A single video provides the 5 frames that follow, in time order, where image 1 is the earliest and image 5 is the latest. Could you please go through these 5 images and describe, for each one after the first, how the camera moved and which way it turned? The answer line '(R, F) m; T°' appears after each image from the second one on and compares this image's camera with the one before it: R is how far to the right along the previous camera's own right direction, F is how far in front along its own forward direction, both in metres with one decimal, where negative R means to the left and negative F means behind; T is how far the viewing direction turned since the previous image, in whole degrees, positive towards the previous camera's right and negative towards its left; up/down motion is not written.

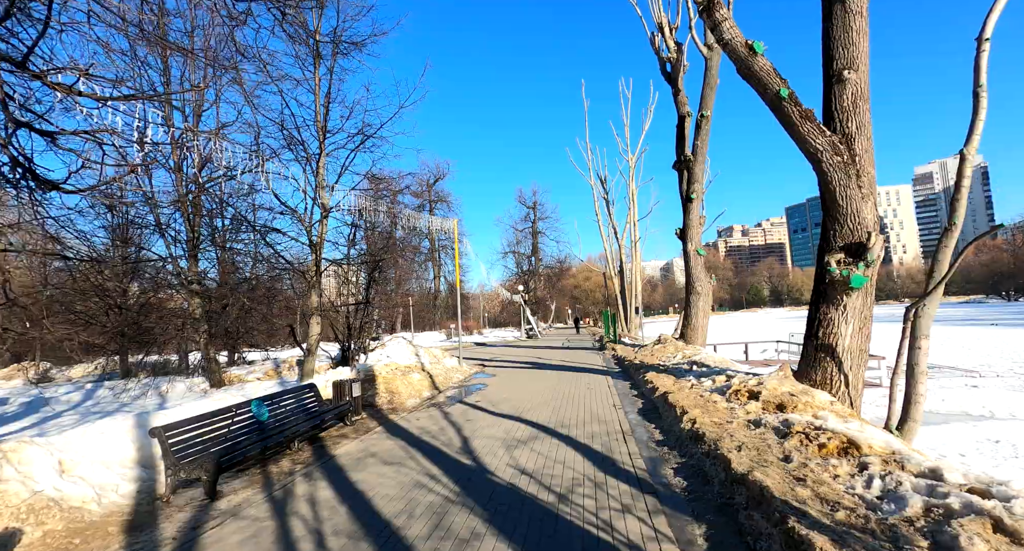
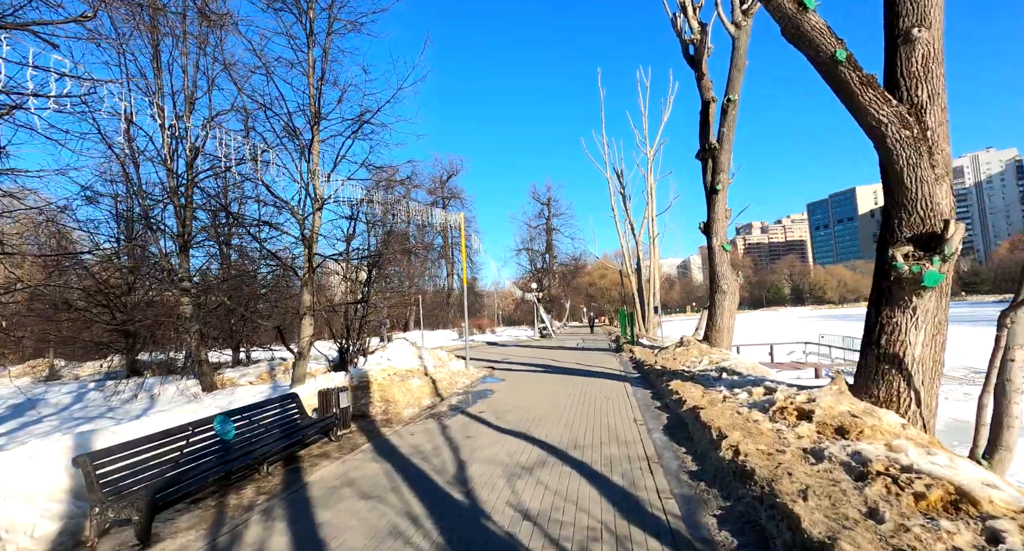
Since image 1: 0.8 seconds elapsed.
(+0.1, +0.8) m; -2°
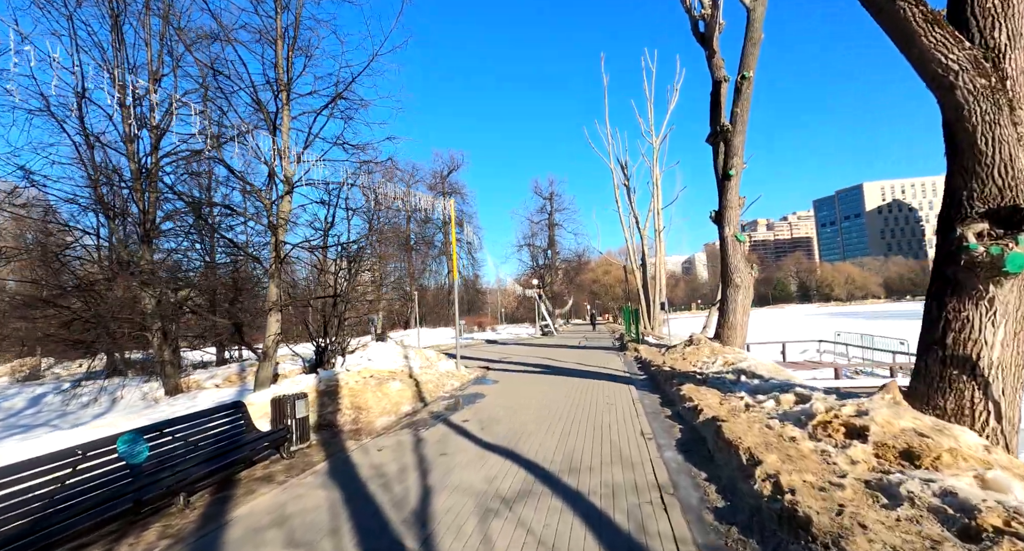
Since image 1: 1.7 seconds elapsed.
(+0.2, +0.9) m; 0°
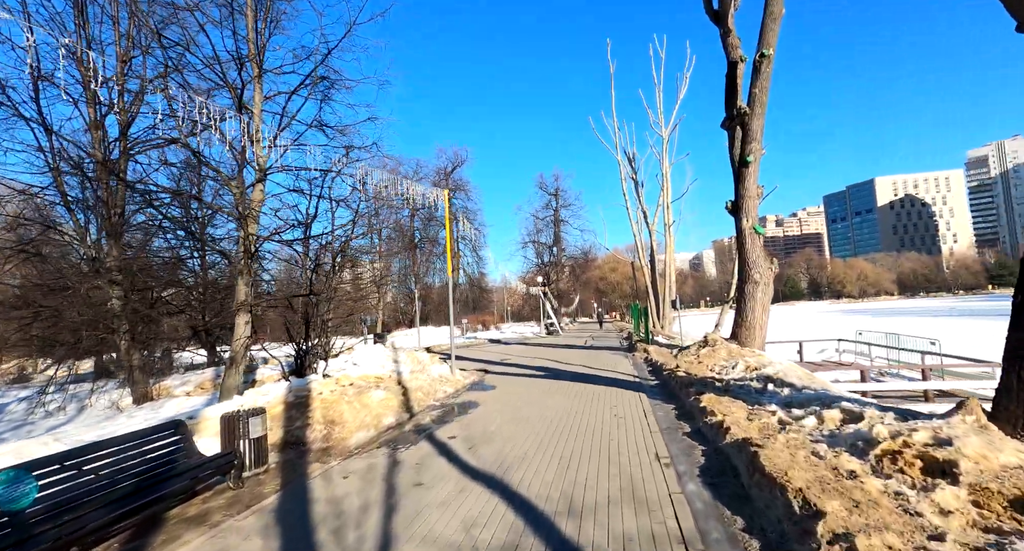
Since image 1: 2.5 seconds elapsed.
(+0.2, +0.8) m; -1°
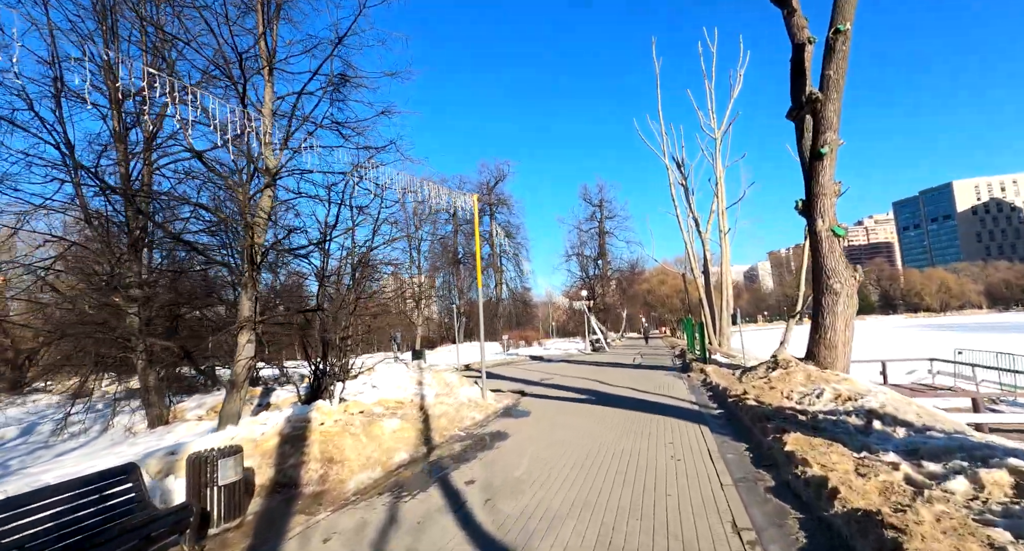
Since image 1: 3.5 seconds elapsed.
(+0.2, +1.0) m; -6°
